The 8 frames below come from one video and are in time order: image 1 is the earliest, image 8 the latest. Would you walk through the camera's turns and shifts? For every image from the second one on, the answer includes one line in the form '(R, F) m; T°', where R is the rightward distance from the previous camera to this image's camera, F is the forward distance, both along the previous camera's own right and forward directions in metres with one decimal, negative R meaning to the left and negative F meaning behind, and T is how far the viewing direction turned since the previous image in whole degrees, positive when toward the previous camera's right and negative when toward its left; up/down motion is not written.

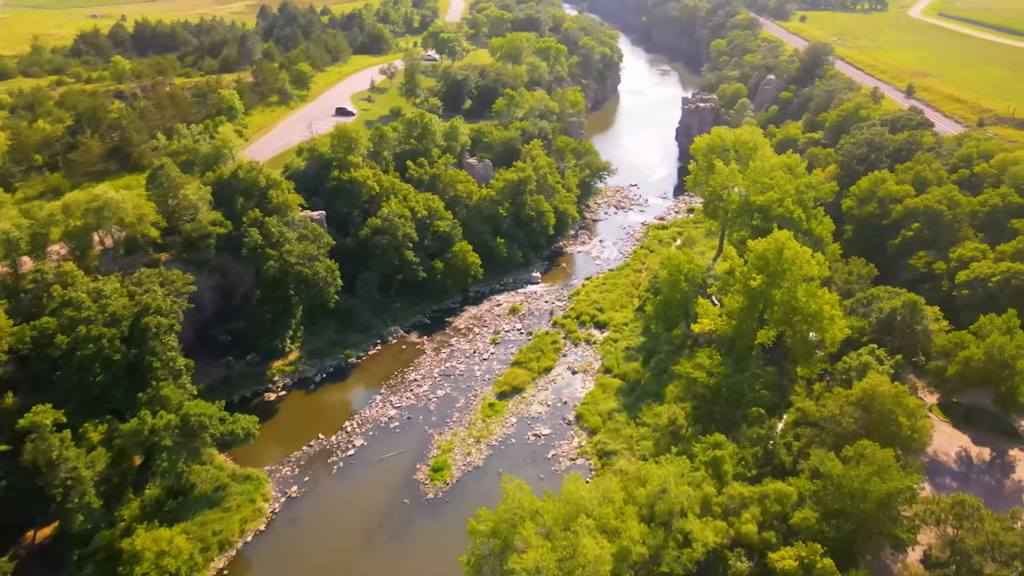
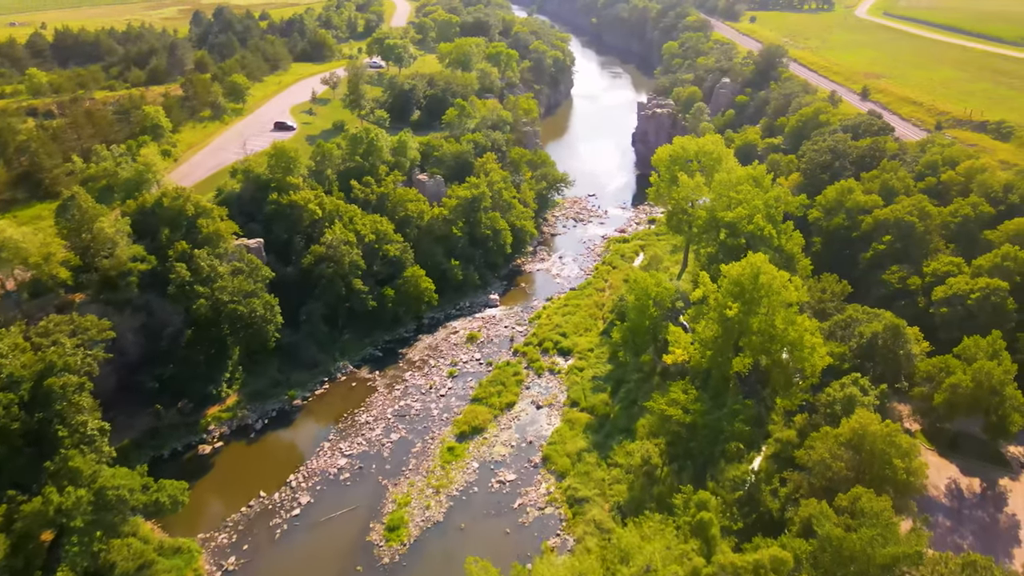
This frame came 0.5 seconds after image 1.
(0.0, +4.1) m; +3°
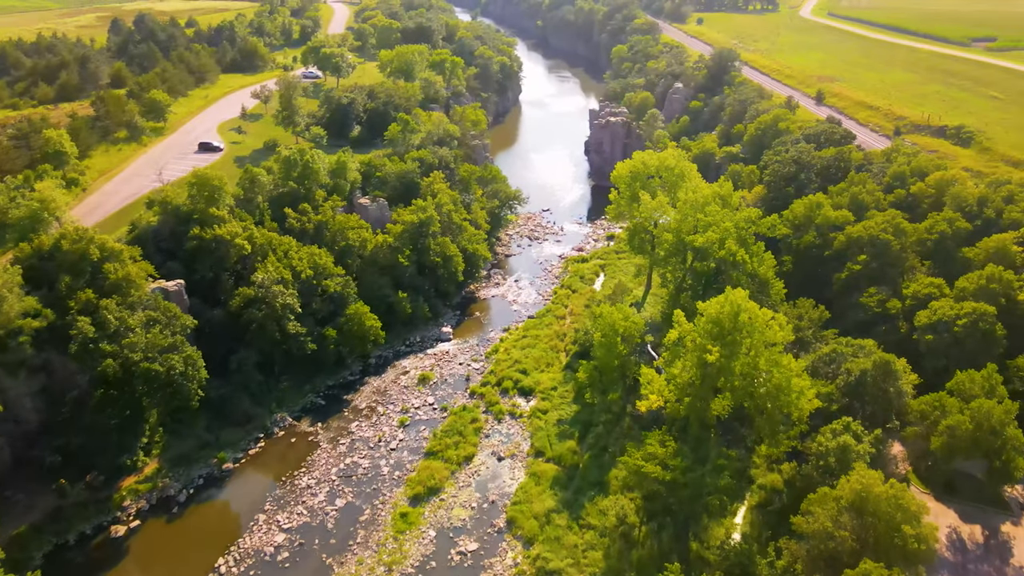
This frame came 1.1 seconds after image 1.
(-0.1, +5.0) m; +4°
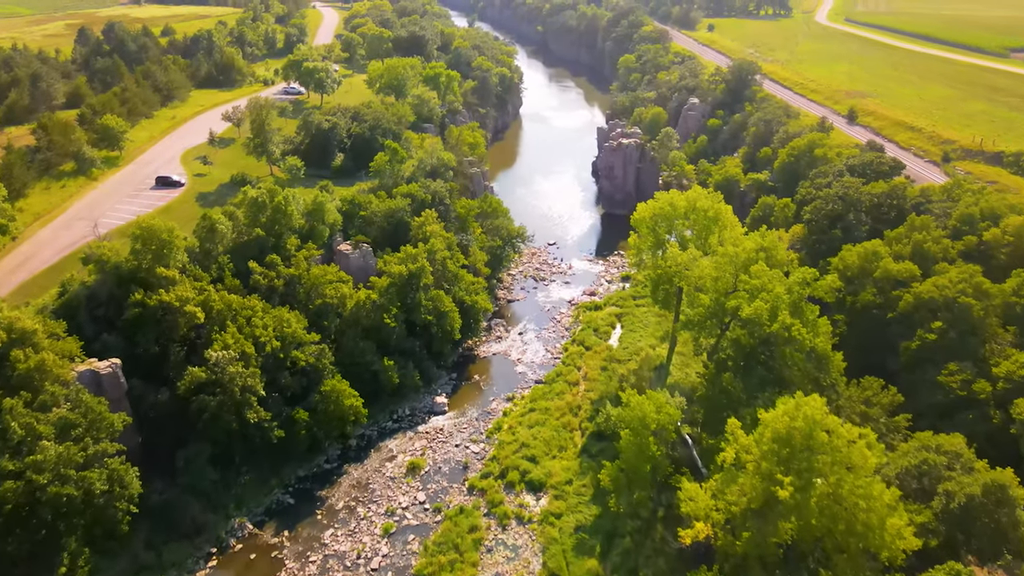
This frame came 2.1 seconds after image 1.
(-0.6, +9.0) m; 0°
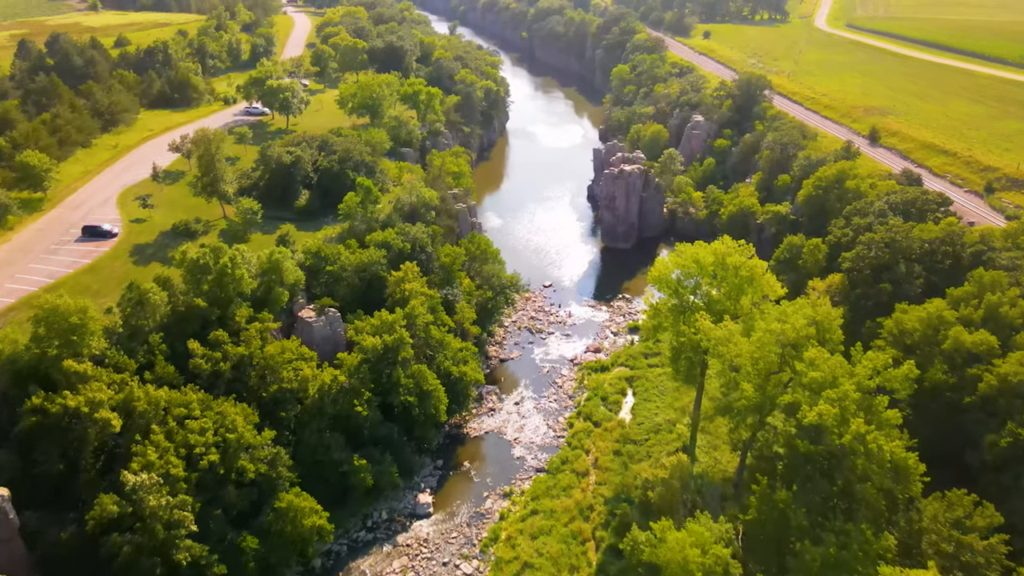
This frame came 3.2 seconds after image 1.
(-0.8, +9.0) m; +1°
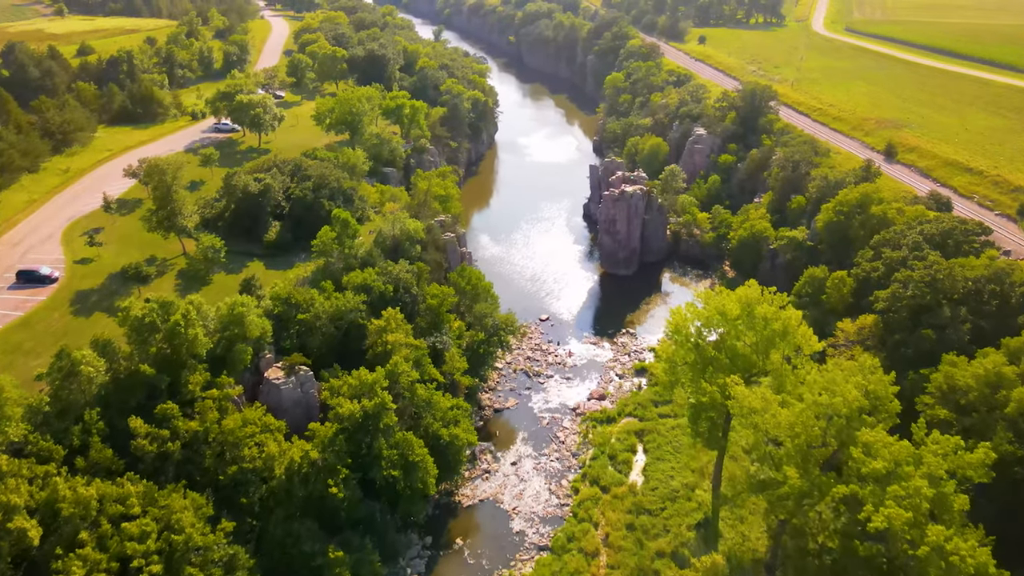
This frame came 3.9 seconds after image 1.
(-0.6, +5.9) m; +1°
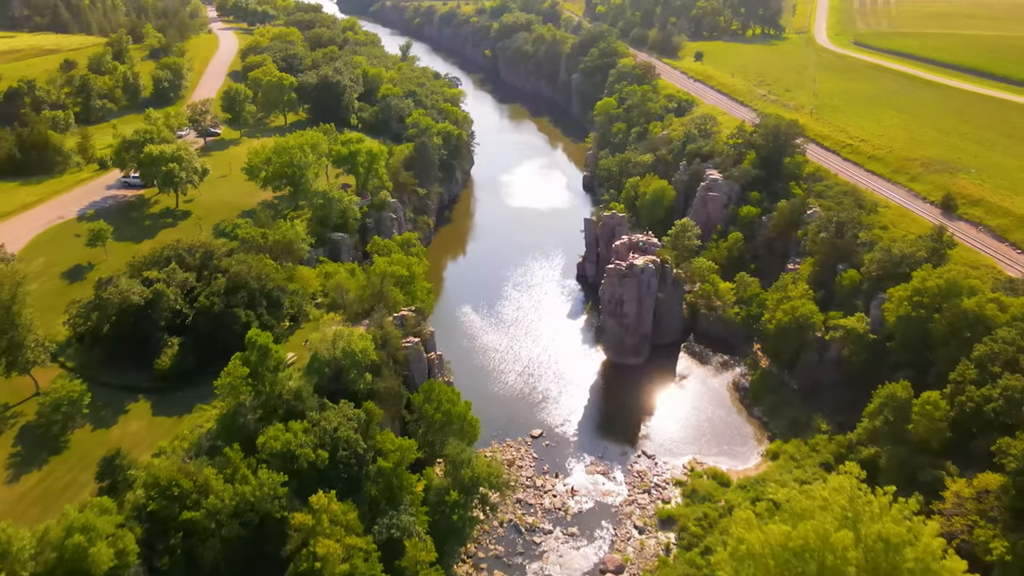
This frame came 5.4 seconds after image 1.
(-0.2, +14.1) m; +2°
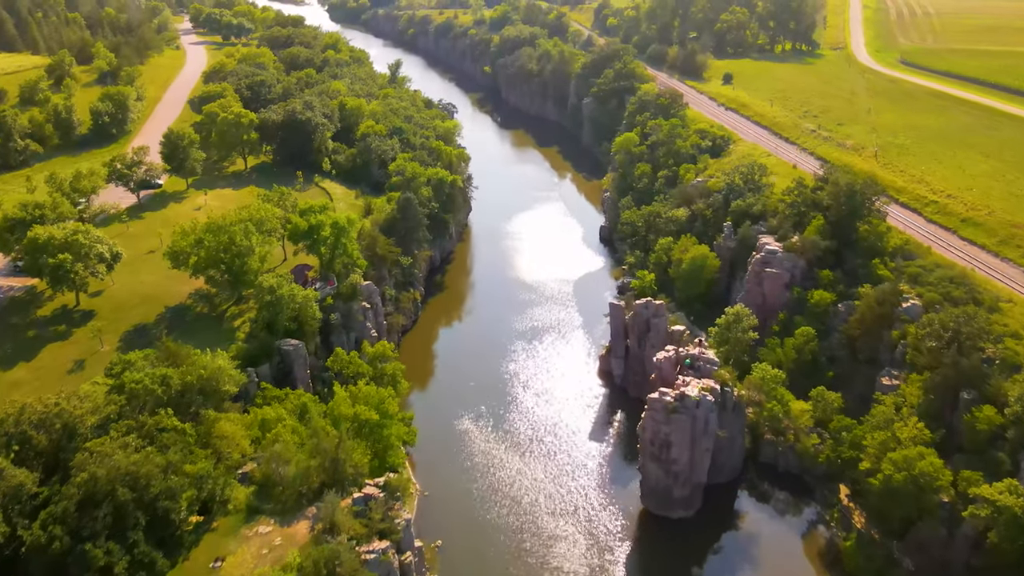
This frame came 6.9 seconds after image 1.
(-0.5, +14.7) m; 0°
